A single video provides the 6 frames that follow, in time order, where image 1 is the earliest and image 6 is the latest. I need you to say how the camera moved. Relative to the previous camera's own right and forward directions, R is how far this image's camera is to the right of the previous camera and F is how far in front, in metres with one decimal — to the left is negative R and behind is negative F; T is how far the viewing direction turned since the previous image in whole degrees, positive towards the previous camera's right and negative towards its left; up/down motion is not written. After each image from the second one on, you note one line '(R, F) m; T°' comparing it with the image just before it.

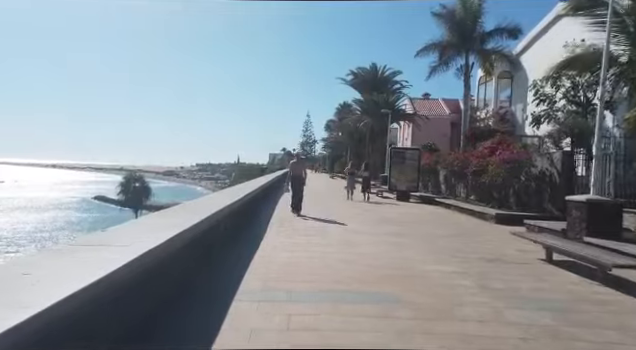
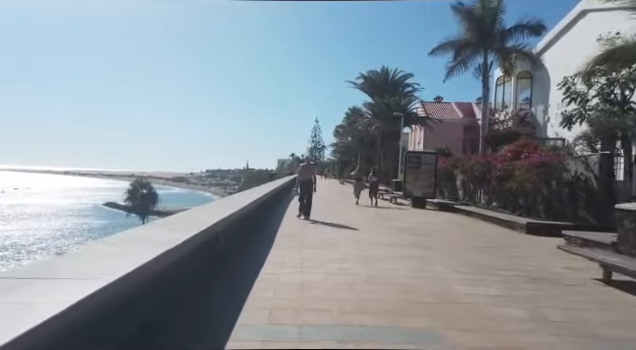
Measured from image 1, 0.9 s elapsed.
(-0.1, +1.0) m; -1°
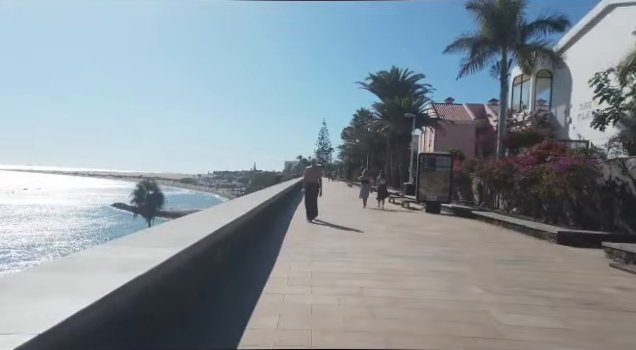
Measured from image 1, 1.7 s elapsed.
(-0.1, +0.9) m; -1°
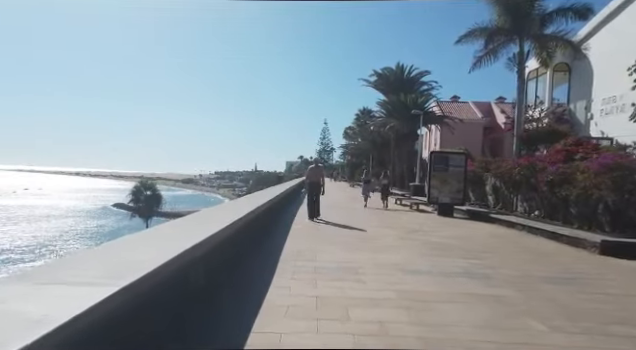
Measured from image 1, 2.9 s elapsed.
(-0.1, +1.4) m; 0°
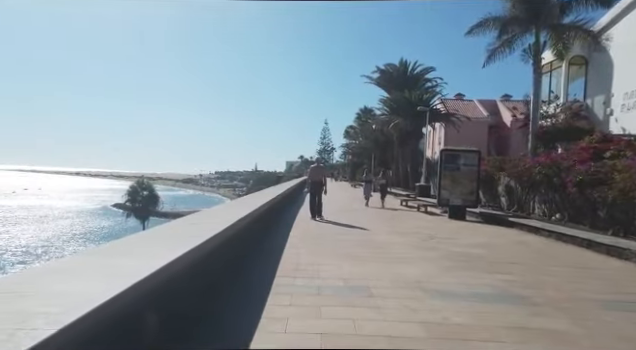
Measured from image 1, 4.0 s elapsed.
(-0.1, +1.3) m; 0°
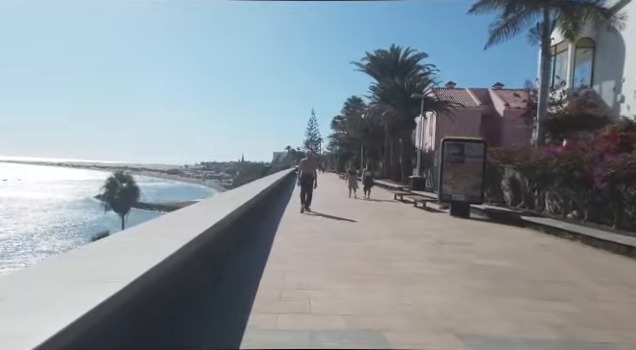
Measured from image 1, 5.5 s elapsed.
(0.0, +1.8) m; +2°
